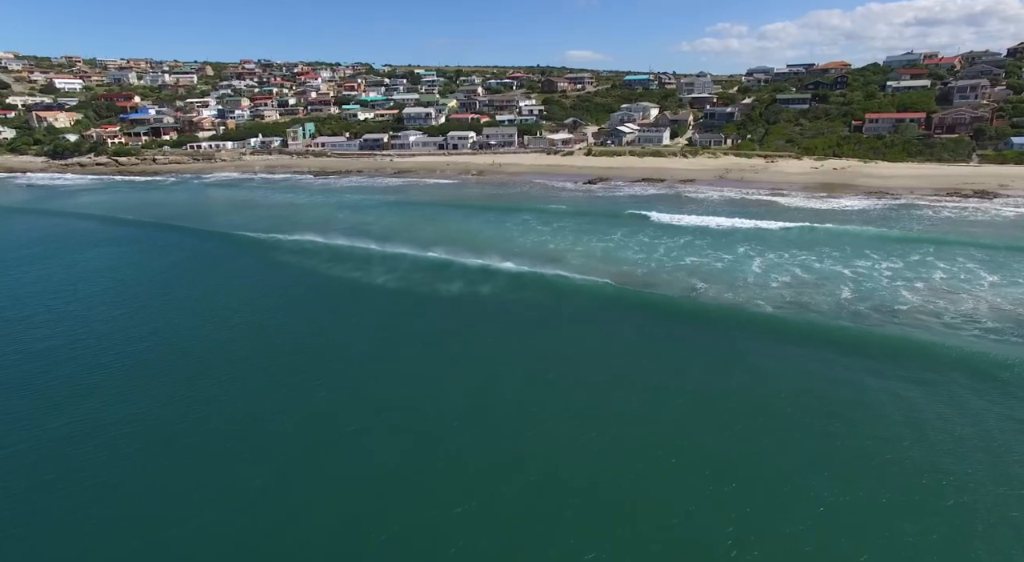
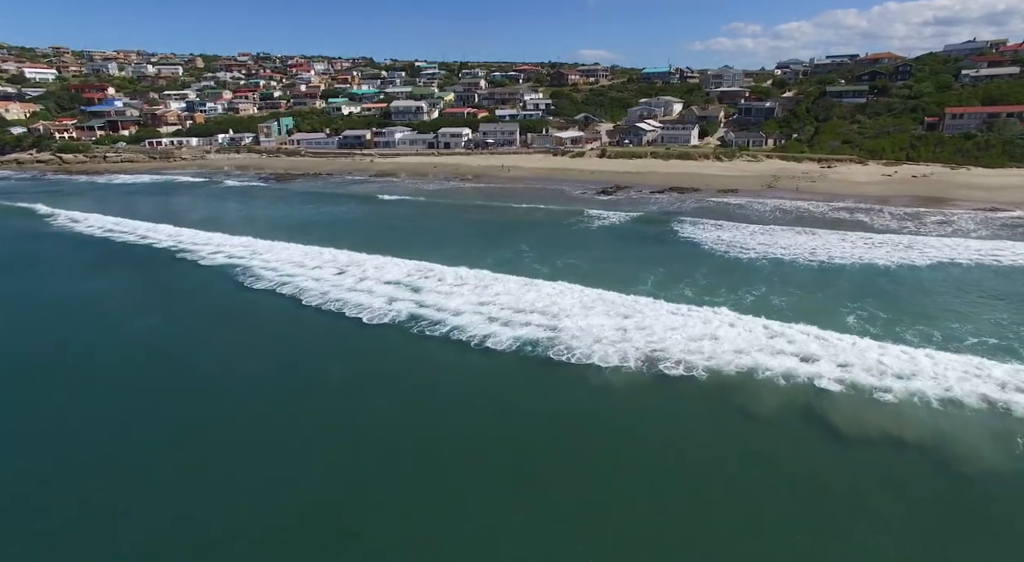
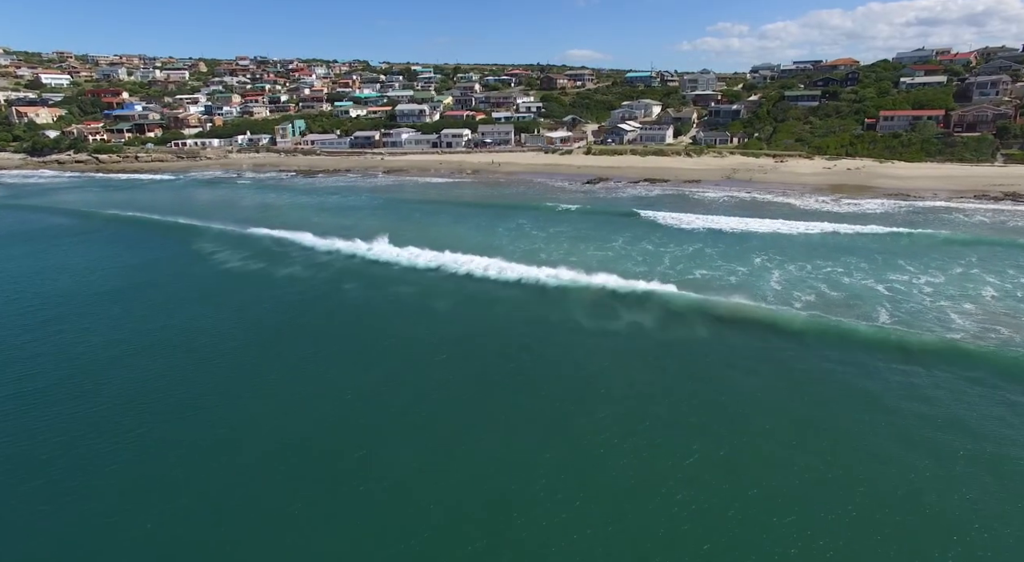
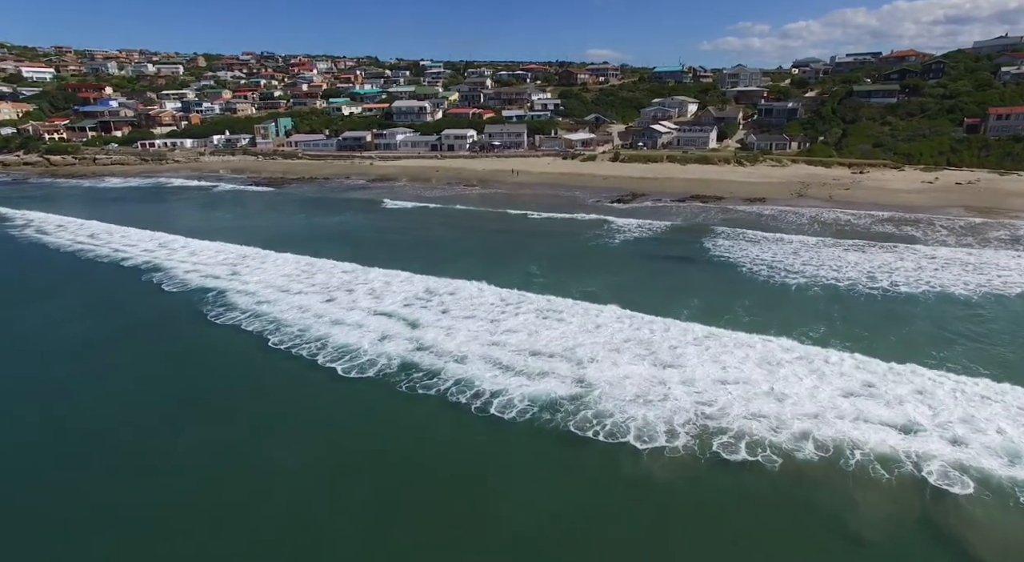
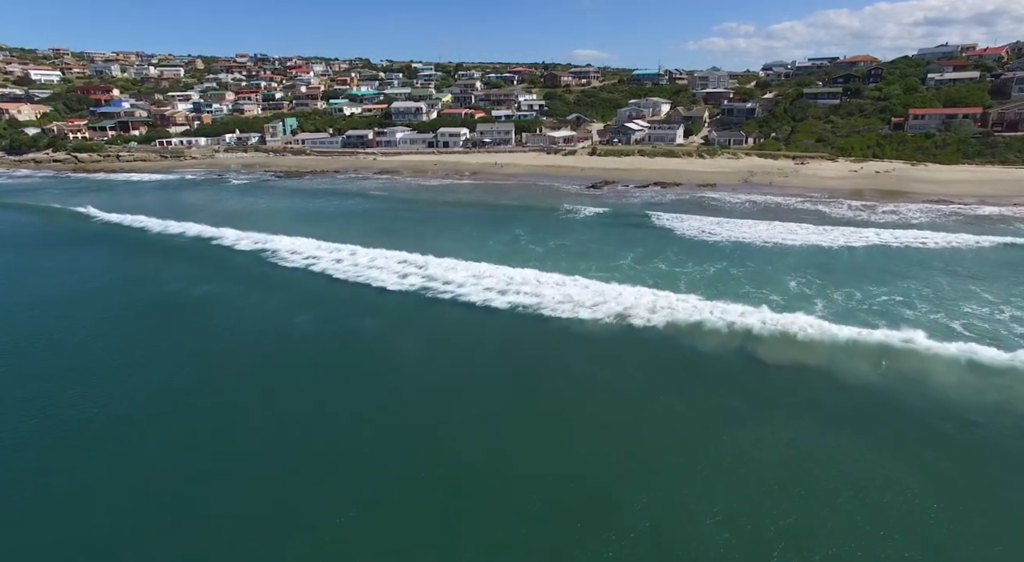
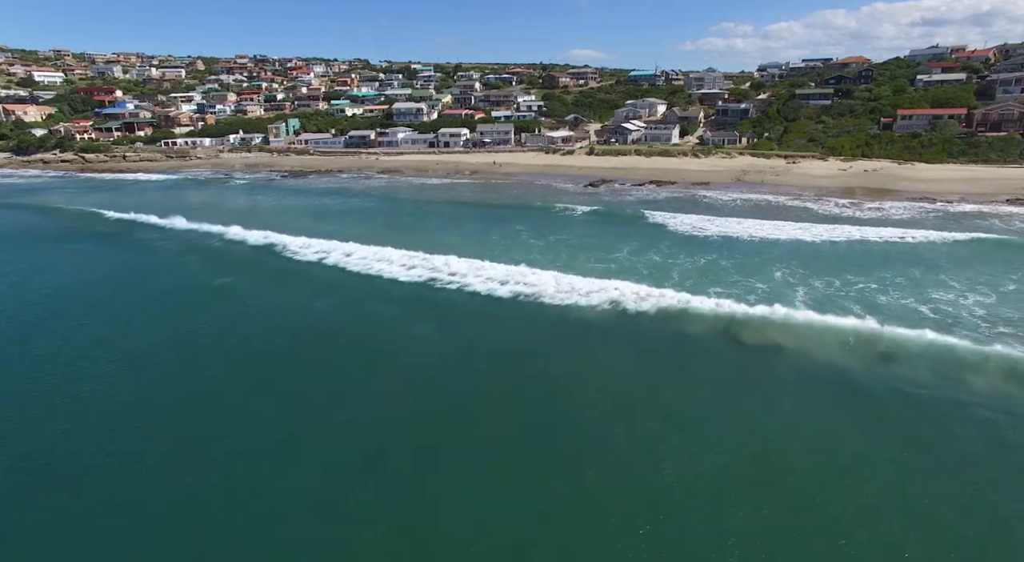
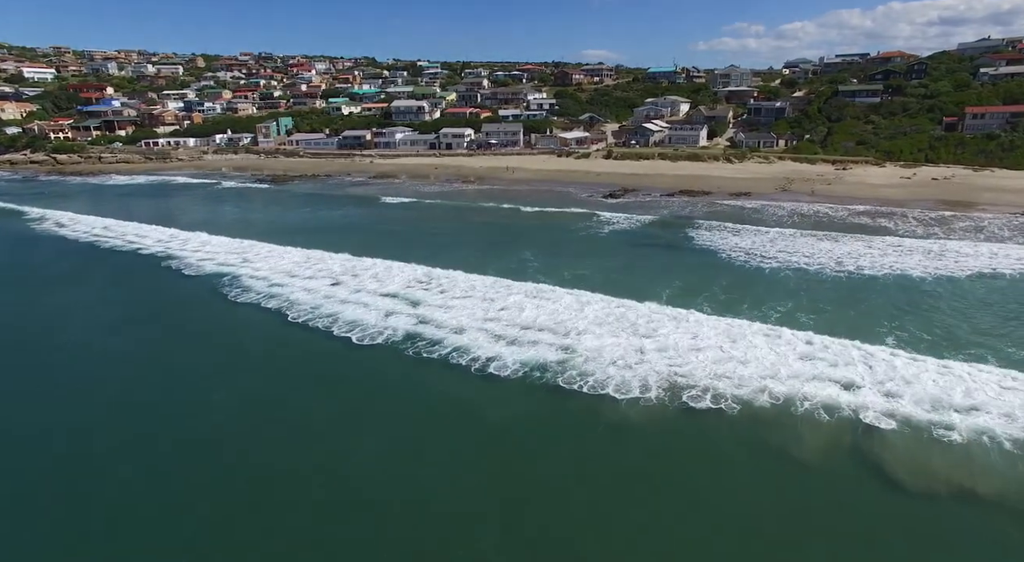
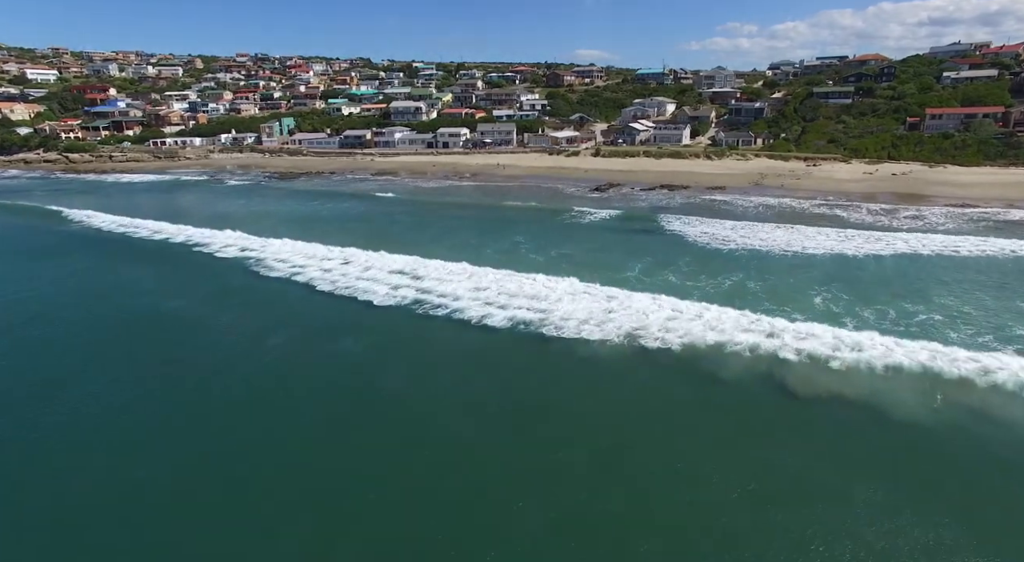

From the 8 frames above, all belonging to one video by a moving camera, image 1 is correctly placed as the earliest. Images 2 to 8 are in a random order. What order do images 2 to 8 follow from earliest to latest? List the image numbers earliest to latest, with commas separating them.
3, 6, 5, 8, 2, 7, 4
